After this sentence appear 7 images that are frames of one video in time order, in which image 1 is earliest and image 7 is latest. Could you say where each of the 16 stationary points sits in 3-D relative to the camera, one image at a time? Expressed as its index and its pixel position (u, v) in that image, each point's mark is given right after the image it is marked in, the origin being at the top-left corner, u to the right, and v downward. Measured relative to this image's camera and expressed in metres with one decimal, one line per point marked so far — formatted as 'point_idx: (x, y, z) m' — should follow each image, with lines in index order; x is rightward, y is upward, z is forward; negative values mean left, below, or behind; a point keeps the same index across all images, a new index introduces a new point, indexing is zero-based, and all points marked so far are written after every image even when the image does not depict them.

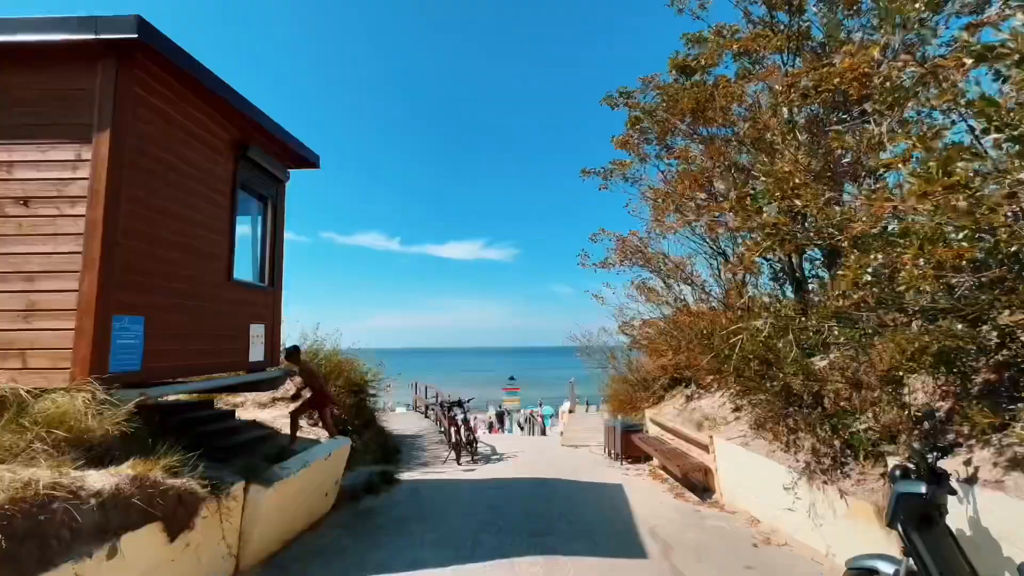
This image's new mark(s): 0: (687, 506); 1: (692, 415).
0: (+2.1, -2.7, +6.6) m
1: (+2.7, -1.9, +8.1) m
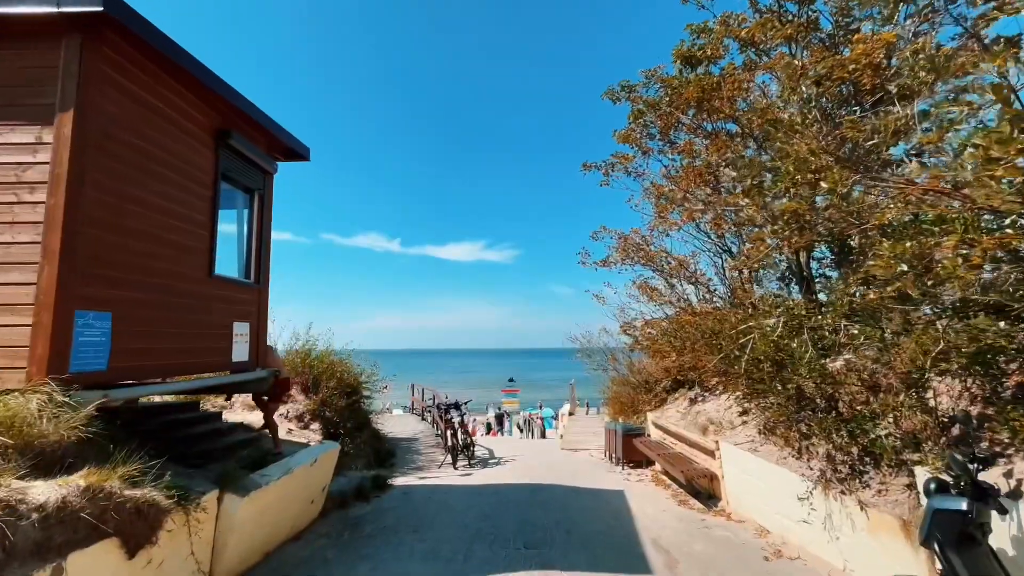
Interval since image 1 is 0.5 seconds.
0: (+2.1, -2.6, +6.3) m
1: (+2.6, -1.9, +7.8) m
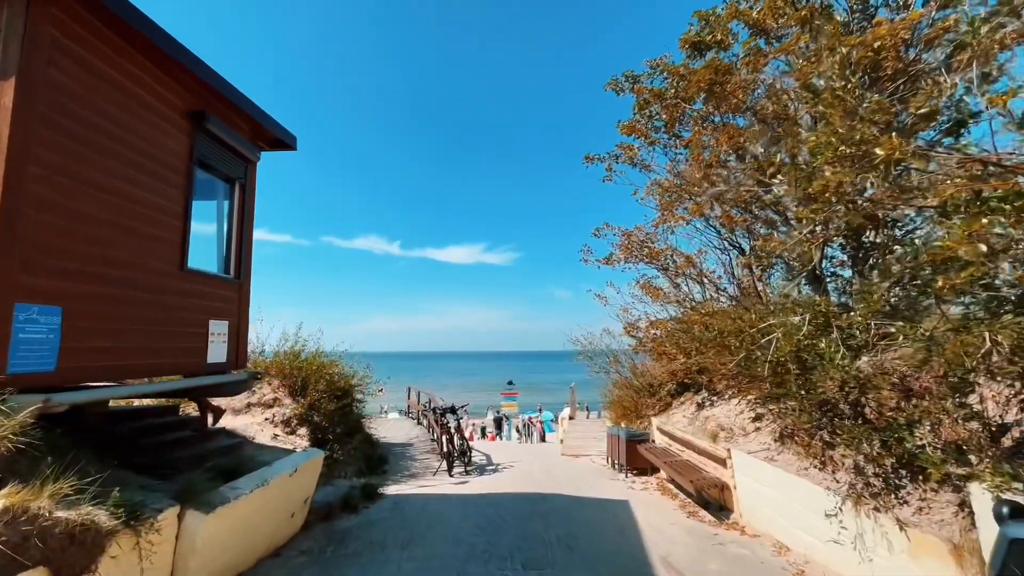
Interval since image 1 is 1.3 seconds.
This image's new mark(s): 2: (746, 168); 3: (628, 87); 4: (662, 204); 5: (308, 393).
0: (+2.0, -2.6, +5.9) m
1: (+2.6, -1.9, +7.3) m
2: (+2.9, +1.5, +6.7) m
3: (+1.9, +3.3, +8.9) m
4: (+2.4, +1.4, +9.0) m
5: (-3.2, -1.6, +8.4) m
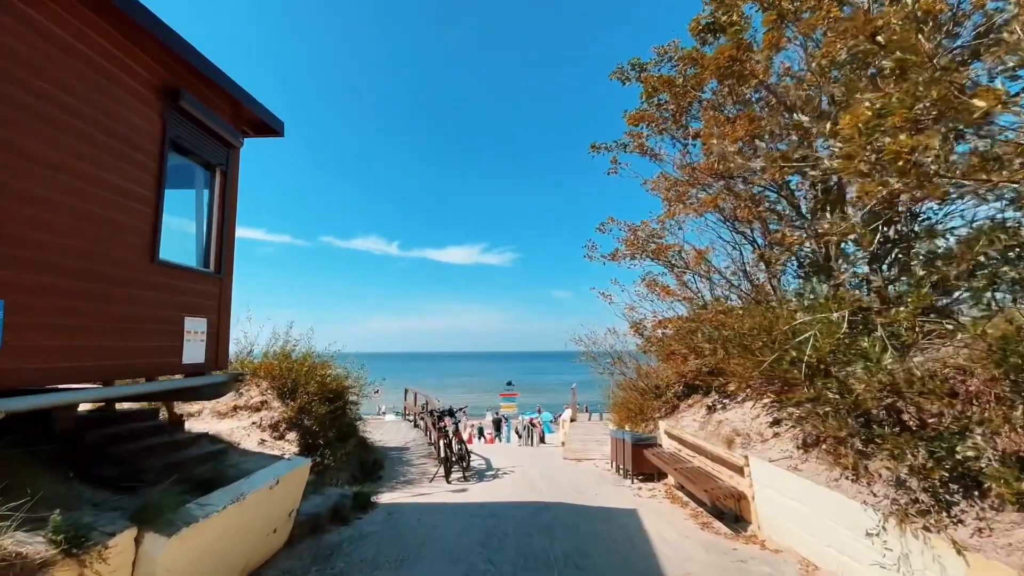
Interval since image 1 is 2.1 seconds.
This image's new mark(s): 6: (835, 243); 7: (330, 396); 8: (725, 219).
0: (+2.1, -2.5, +5.5) m
1: (+2.6, -1.8, +6.9) m
2: (+2.9, +1.5, +6.3) m
3: (+1.9, +3.3, +8.5) m
4: (+2.5, +1.4, +8.5) m
5: (-3.2, -1.6, +8.0) m
6: (+3.9, +0.5, +6.6) m
7: (-2.9, -1.7, +8.5) m
8: (+3.1, +1.0, +8.0) m
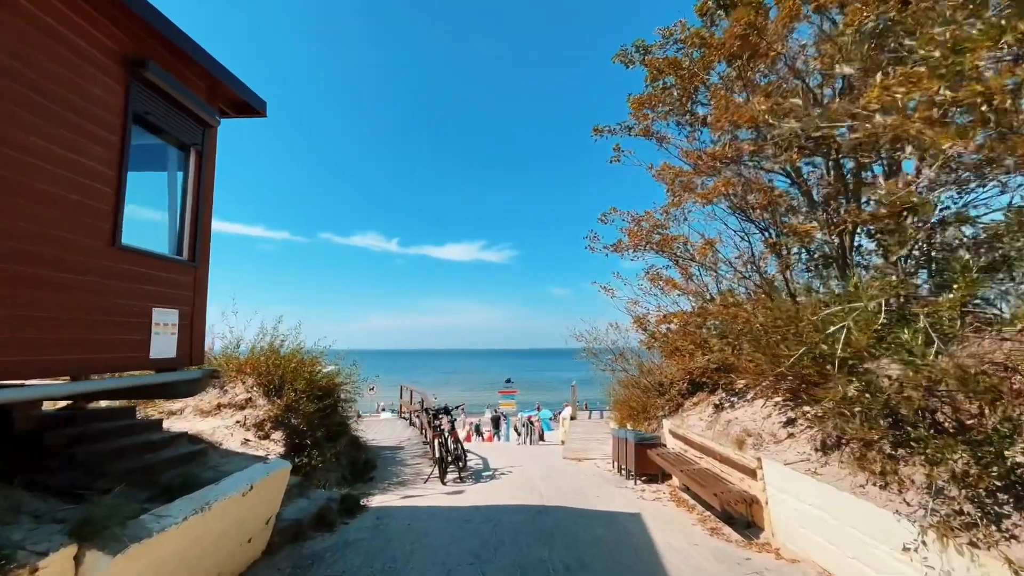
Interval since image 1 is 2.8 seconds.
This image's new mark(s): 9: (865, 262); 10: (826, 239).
0: (+2.0, -2.5, +5.1) m
1: (+2.6, -1.7, +6.6) m
2: (+2.9, +1.6, +5.9) m
3: (+1.9, +3.4, +8.1) m
4: (+2.4, +1.5, +8.1) m
5: (-3.2, -1.5, +7.6) m
6: (+3.8, +0.6, +6.2) m
7: (-2.9, -1.6, +8.1) m
8: (+3.1, +1.1, +7.6) m
9: (+4.0, +0.3, +6.2) m
10: (+3.6, +0.6, +6.3) m
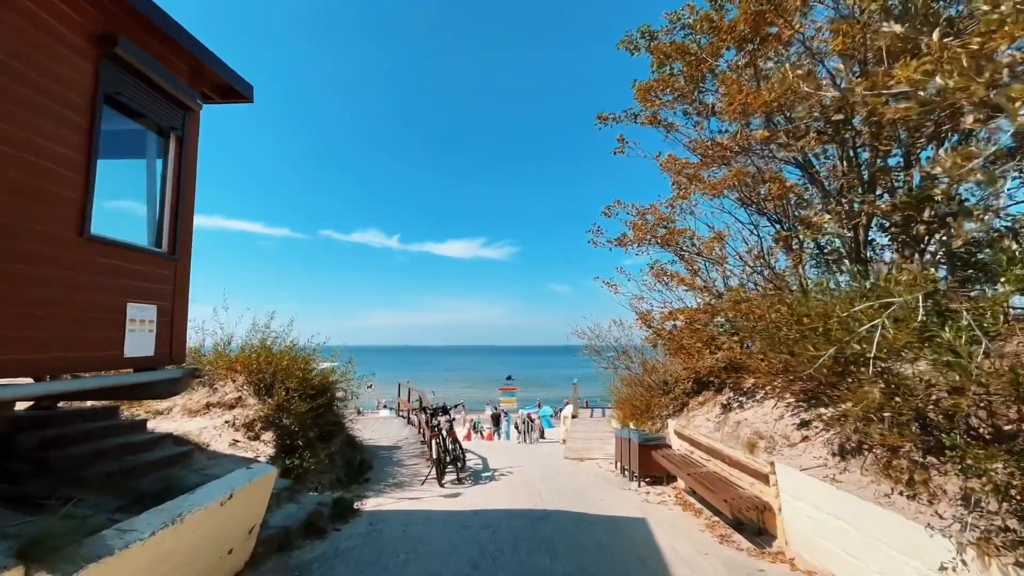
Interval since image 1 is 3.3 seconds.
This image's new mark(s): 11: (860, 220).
0: (+2.0, -2.4, +4.8) m
1: (+2.6, -1.7, +6.3) m
2: (+2.9, +1.7, +5.6) m
3: (+1.9, +3.5, +7.8) m
4: (+2.4, +1.6, +7.8) m
5: (-3.2, -1.4, +7.4) m
6: (+3.8, +0.7, +5.9) m
7: (-2.9, -1.5, +7.9) m
8: (+3.1, +1.2, +7.3) m
9: (+4.0, +0.3, +5.9) m
10: (+3.6, +0.6, +6.0) m
11: (+3.8, +0.7, +5.9) m
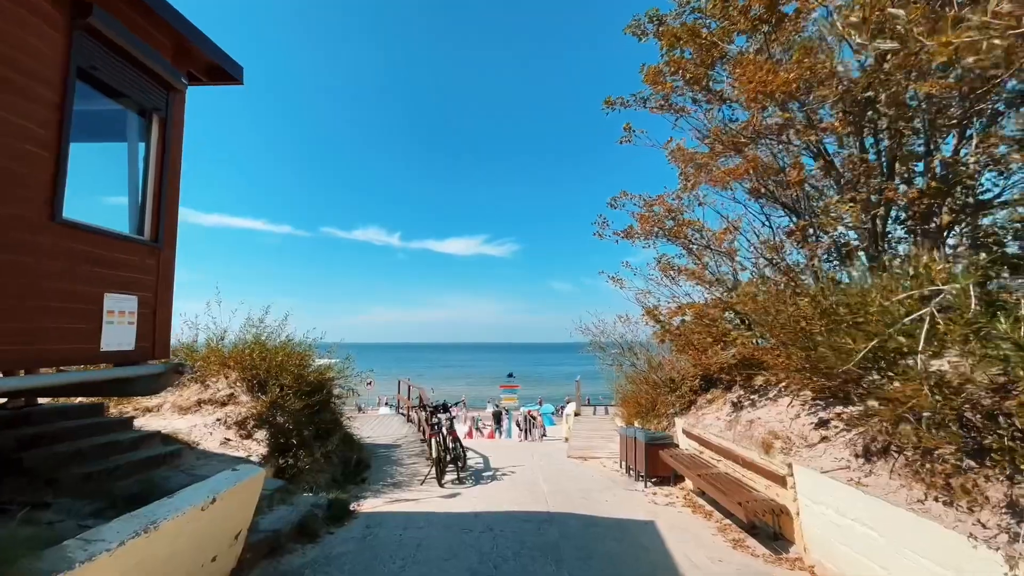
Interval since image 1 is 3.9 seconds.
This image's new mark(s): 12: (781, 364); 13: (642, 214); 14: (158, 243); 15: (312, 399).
0: (+2.1, -2.3, +4.5) m
1: (+2.6, -1.6, +6.0) m
2: (+2.9, +1.8, +5.3) m
3: (+1.9, +3.6, +7.5) m
4: (+2.5, +1.7, +7.6) m
5: (-3.2, -1.3, +7.1) m
6: (+3.9, +0.8, +5.6) m
7: (-2.9, -1.4, +7.6) m
8: (+3.1, +1.3, +7.0) m
9: (+4.0, +0.4, +5.6) m
10: (+3.7, +0.7, +5.7) m
11: (+3.8, +0.8, +5.6) m
12: (+2.7, -0.8, +5.5) m
13: (+1.9, +1.1, +8.0) m
14: (-3.0, +0.4, +4.6) m
15: (-2.8, -1.5, +7.6) m
